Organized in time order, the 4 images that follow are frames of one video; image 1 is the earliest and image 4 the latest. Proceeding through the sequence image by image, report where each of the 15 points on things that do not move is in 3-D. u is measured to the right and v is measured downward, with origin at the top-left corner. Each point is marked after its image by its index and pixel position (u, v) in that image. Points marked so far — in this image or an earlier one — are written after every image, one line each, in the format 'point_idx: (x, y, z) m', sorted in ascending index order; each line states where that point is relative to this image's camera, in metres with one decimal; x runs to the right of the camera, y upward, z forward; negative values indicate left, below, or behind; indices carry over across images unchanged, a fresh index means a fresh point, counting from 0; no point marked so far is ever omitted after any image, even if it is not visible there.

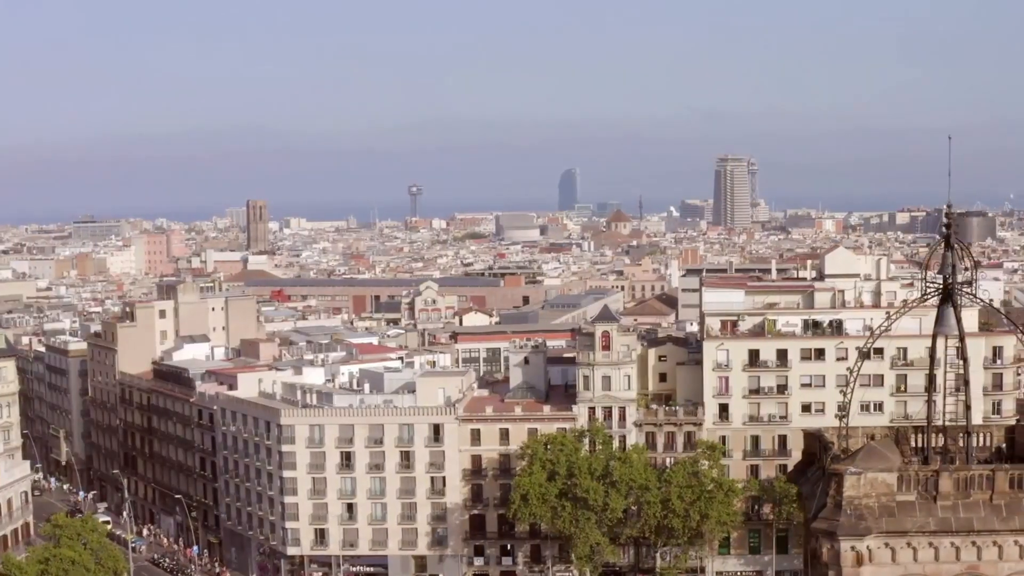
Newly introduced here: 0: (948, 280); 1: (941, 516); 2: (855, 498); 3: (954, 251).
0: (+5.8, +0.1, +19.6) m
1: (+5.3, -2.8, +18.4) m
2: (+4.2, -2.6, +18.5) m
3: (+5.8, +0.5, +19.8) m
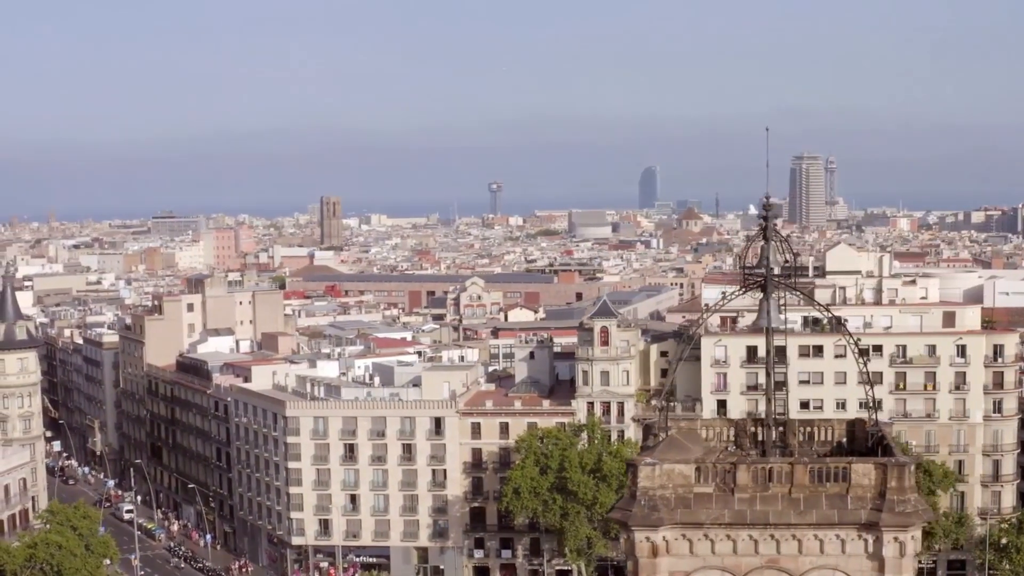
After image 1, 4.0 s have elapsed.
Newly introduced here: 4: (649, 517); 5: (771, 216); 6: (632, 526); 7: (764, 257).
0: (+3.3, +0.2, +19.5) m
1: (+2.8, -2.7, +18.4) m
2: (+1.7, -2.5, +18.5) m
3: (+3.4, +0.6, +19.7) m
4: (+1.7, -2.8, +18.3) m
5: (+3.4, +0.9, +19.4) m
6: (+1.5, -2.9, +18.3) m
7: (+3.3, +0.4, +19.6) m
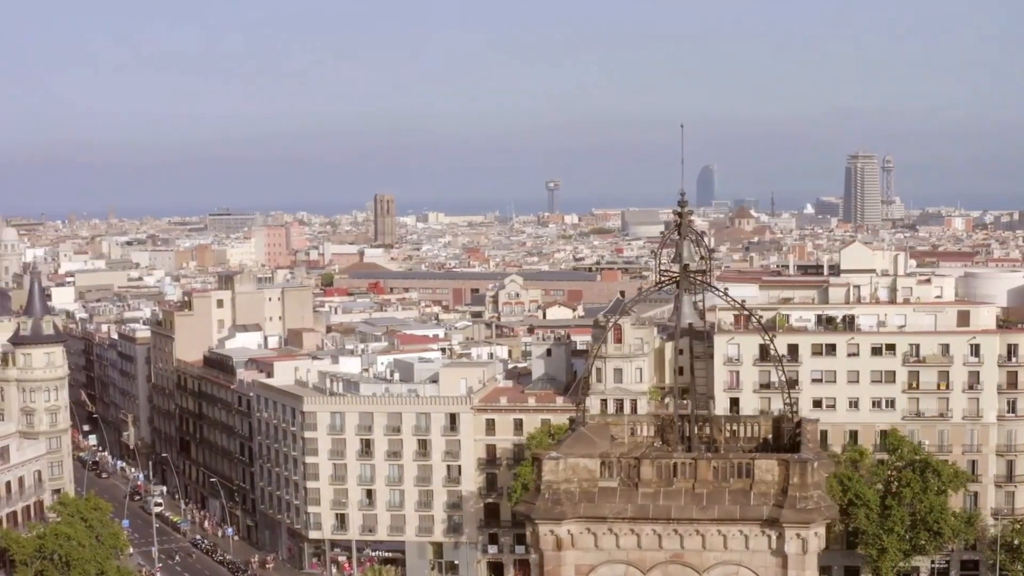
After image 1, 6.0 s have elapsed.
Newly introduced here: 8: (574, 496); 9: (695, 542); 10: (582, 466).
0: (+2.2, +0.3, +19.6) m
1: (+1.6, -2.6, +18.5) m
2: (+0.5, -2.4, +18.6) m
3: (+2.3, +0.6, +19.8) m
4: (+0.5, -2.7, +18.4) m
5: (+2.2, +1.0, +19.4) m
6: (+0.3, -2.9, +18.5) m
7: (+2.2, +0.4, +19.6) m
8: (+0.8, -2.6, +18.6) m
9: (+2.2, -3.1, +18.4) m
10: (+0.9, -2.2, +18.6) m
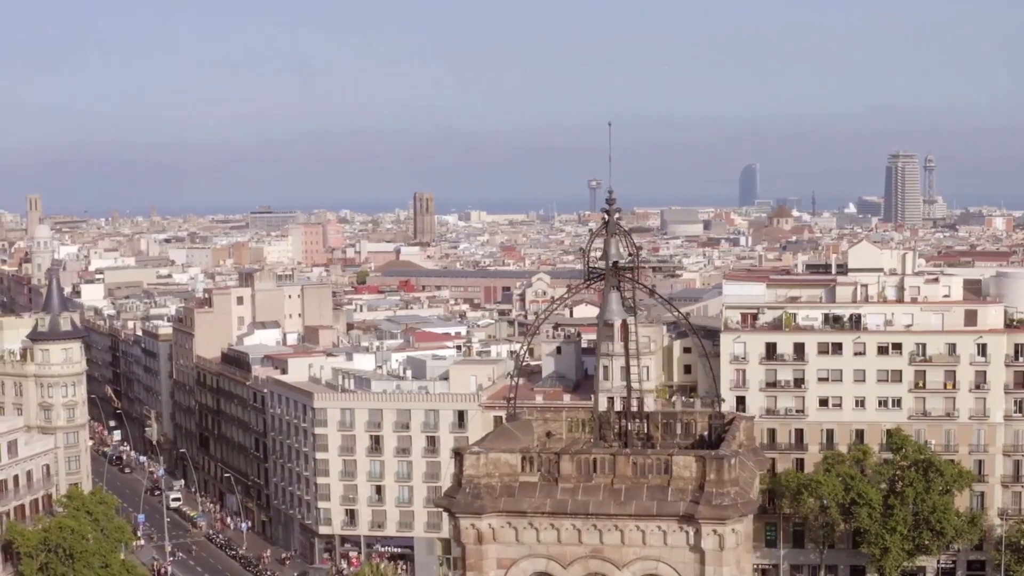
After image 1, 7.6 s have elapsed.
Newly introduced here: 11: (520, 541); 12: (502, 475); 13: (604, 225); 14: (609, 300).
0: (+1.3, +0.3, +19.7) m
1: (+0.6, -2.6, +18.6) m
2: (-0.4, -2.4, +18.8) m
3: (+1.4, +0.7, +19.9) m
4: (-0.5, -2.7, +18.6) m
5: (+1.3, +1.0, +19.5) m
6: (-0.7, -2.8, +18.6) m
7: (+1.2, +0.5, +19.7) m
8: (-0.2, -2.5, +18.7) m
9: (+1.3, -3.1, +18.5) m
10: (-0.1, -2.2, +18.8) m
11: (+0.1, -3.2, +18.7) m
12: (-0.1, -2.4, +18.8) m
13: (+1.2, +0.8, +19.6) m
14: (+1.3, -0.1, +19.8) m
